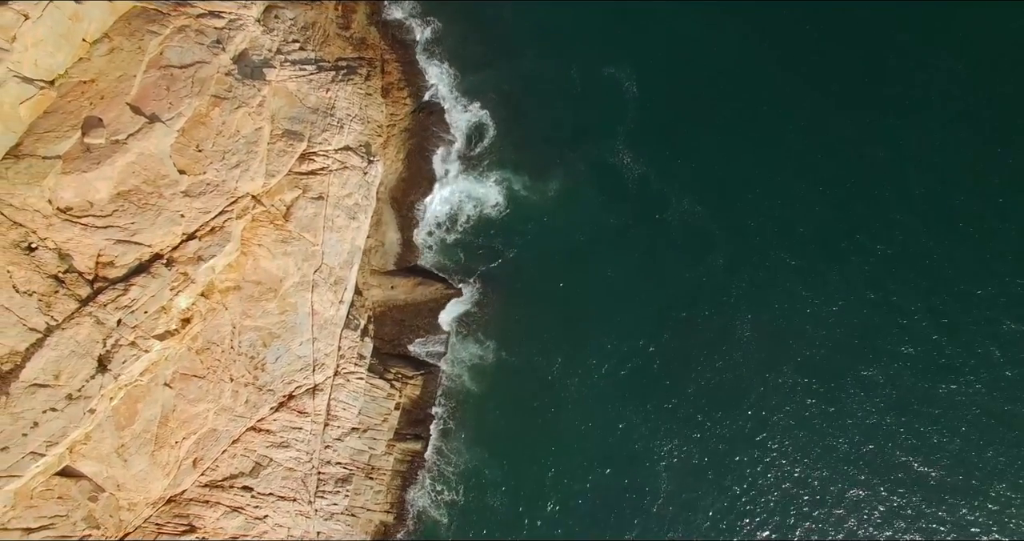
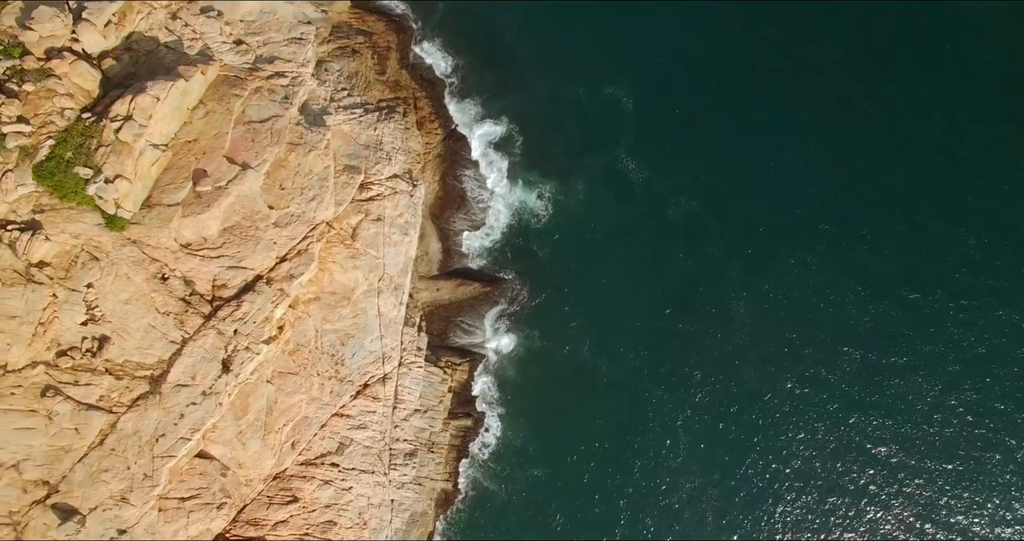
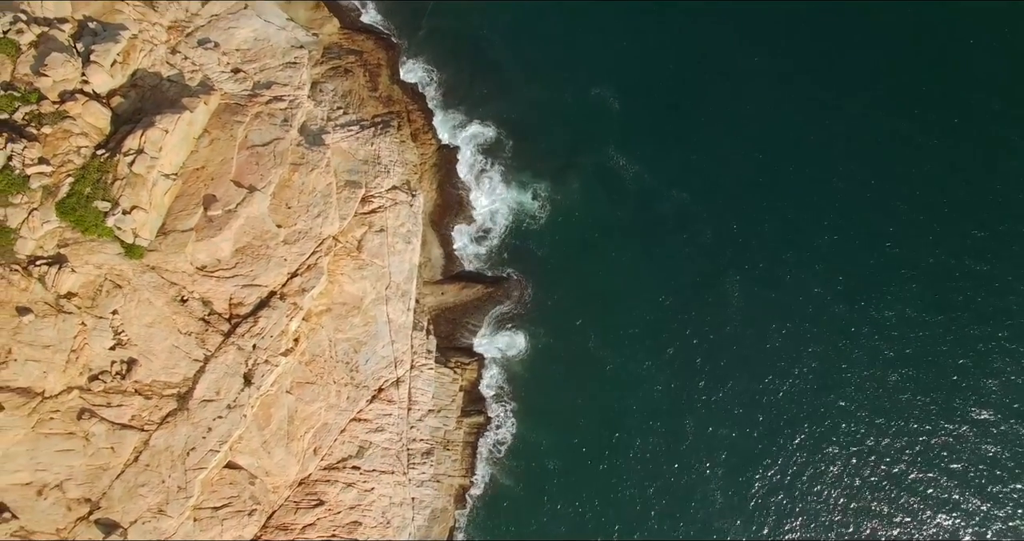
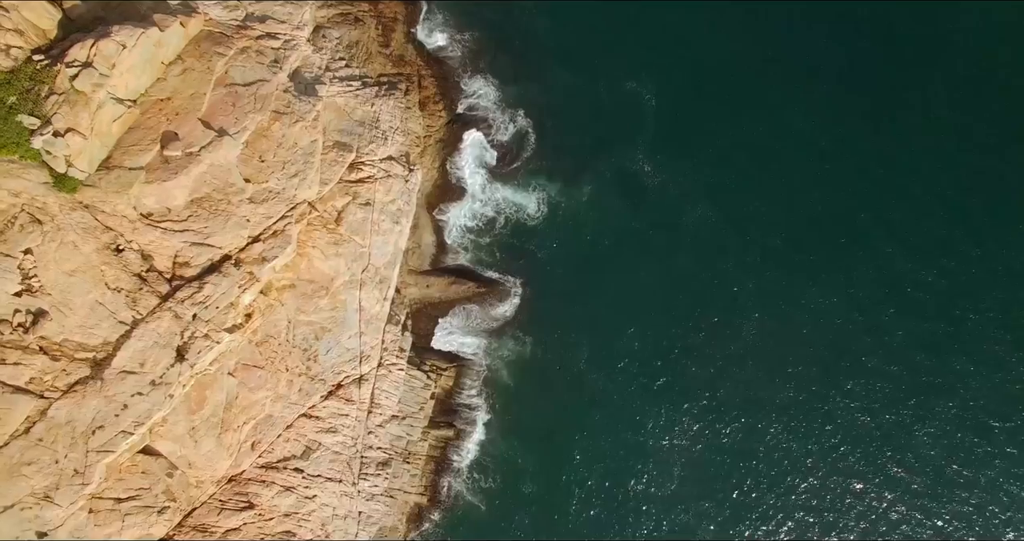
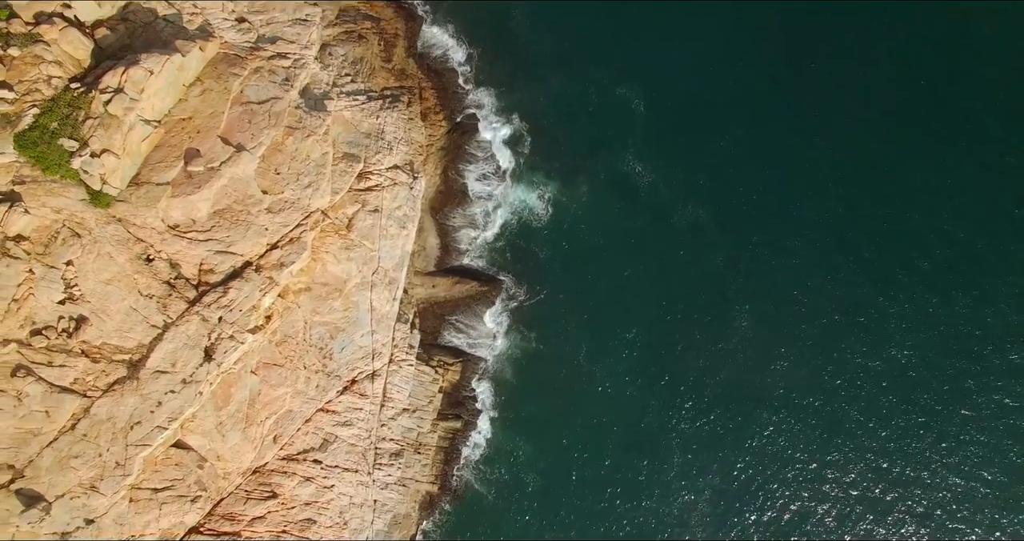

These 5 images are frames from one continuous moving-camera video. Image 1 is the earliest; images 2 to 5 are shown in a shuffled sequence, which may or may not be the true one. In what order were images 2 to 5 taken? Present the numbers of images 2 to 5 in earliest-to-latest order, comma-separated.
4, 5, 2, 3
